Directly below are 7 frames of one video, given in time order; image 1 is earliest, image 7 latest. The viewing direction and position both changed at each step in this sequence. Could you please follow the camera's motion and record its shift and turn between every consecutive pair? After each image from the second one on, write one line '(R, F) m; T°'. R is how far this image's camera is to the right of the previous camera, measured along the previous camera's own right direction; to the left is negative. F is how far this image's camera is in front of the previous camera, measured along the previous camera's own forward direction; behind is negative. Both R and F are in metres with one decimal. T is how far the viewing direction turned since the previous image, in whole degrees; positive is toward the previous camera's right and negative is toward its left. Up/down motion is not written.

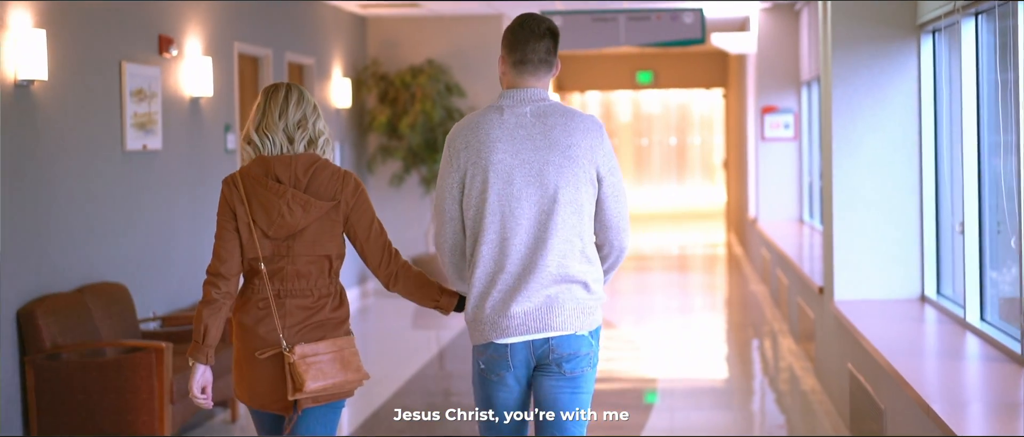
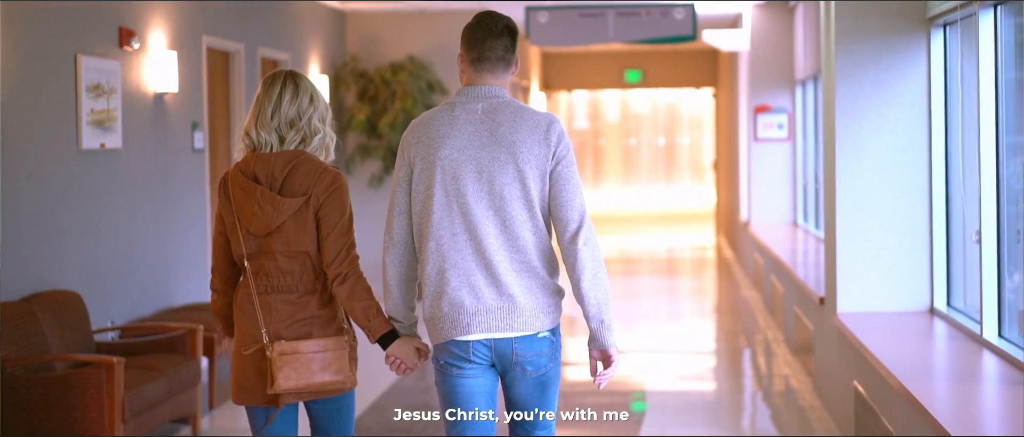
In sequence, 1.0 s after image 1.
(0.0, +0.4) m; +1°
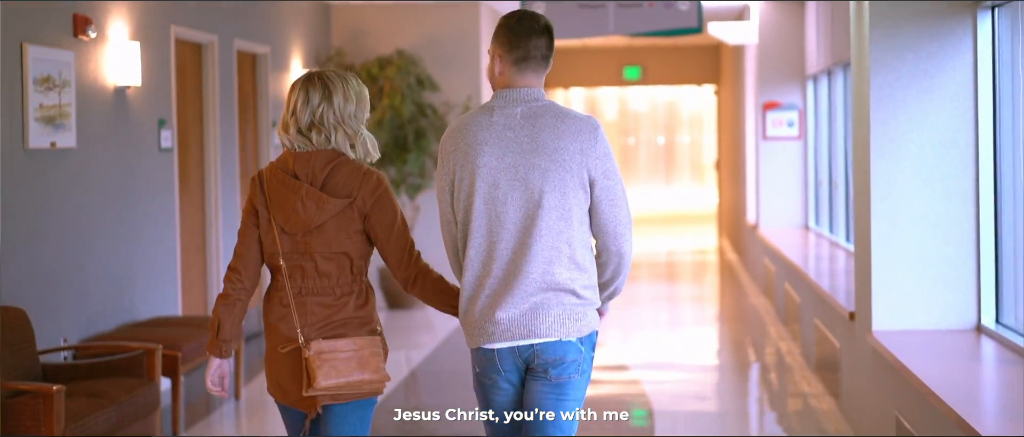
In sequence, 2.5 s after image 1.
(0.0, +0.5) m; 0°
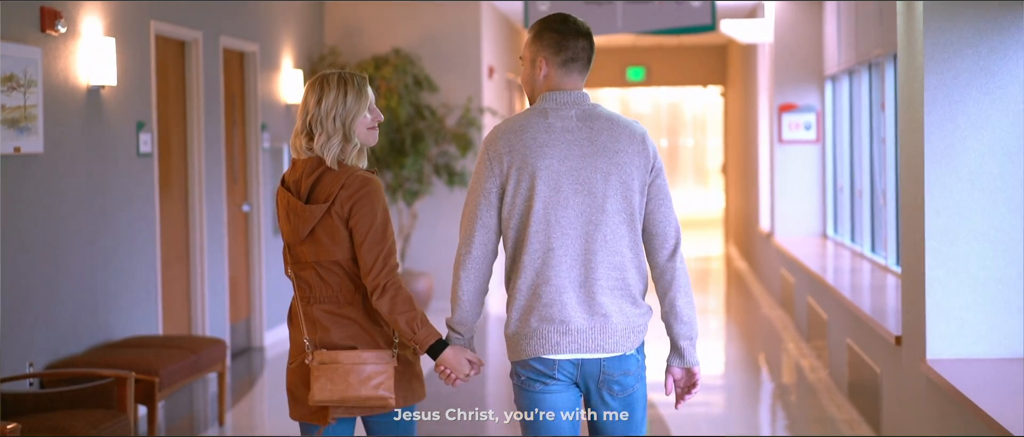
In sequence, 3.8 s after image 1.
(-0.1, +0.5) m; 0°
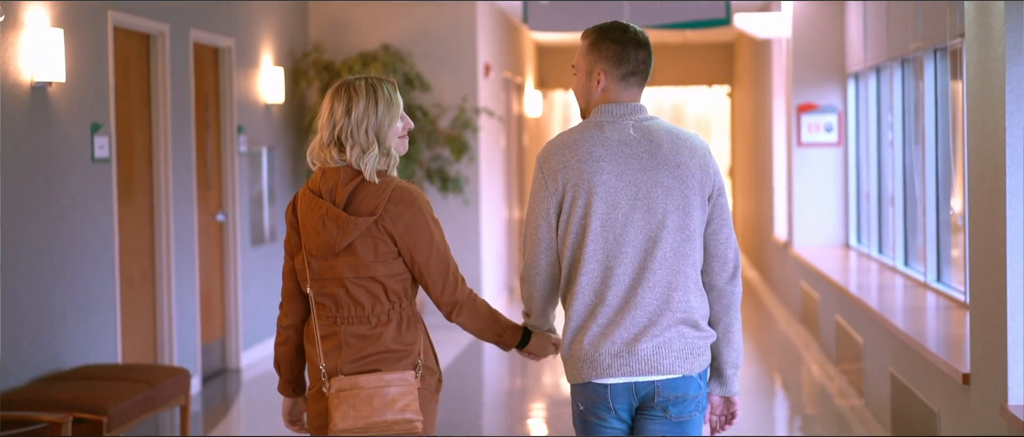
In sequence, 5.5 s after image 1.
(0.0, +0.6) m; 0°
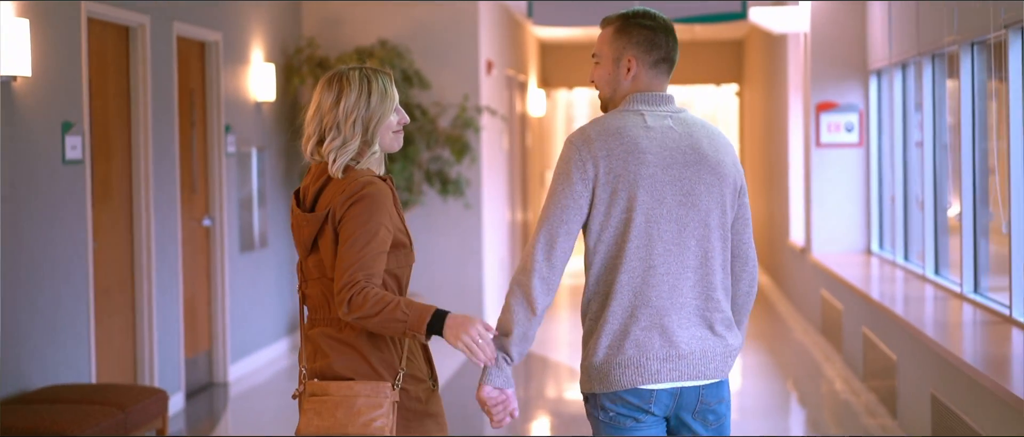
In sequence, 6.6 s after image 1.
(0.0, +0.4) m; 0°
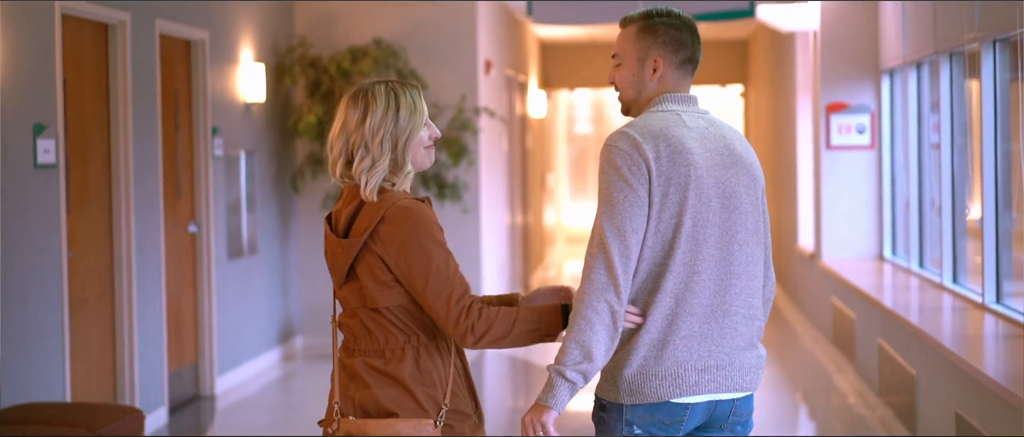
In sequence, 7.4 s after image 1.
(0.0, +0.3) m; 0°
